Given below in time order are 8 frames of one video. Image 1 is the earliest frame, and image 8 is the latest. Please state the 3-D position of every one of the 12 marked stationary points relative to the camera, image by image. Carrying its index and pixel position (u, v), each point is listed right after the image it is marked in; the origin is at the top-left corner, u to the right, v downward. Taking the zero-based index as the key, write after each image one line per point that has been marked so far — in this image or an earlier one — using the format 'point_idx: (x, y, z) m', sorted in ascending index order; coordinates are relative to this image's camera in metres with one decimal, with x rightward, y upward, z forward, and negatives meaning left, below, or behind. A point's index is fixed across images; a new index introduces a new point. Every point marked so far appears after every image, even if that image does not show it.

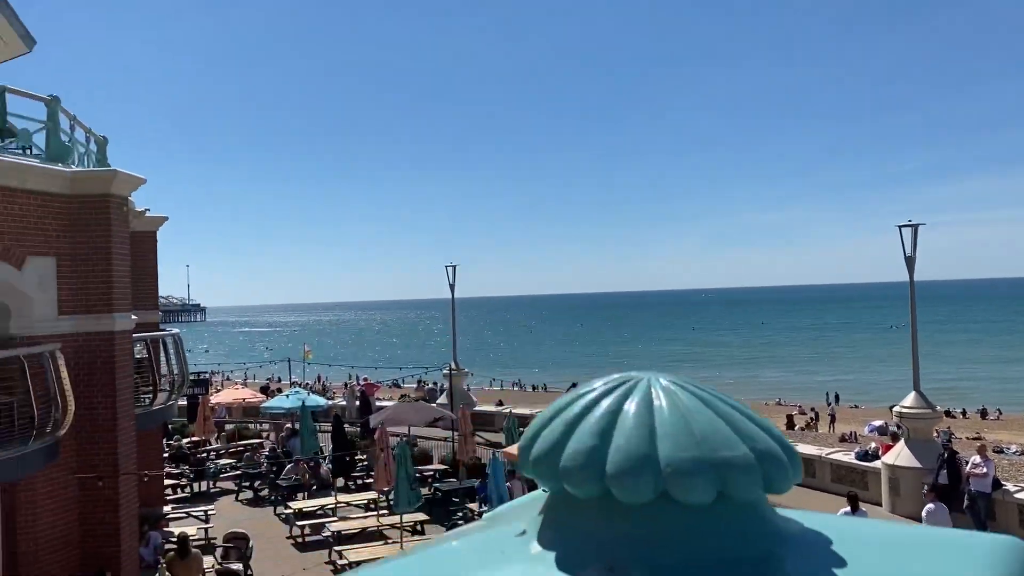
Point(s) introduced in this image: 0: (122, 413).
0: (-5.0, -1.6, +11.0) m
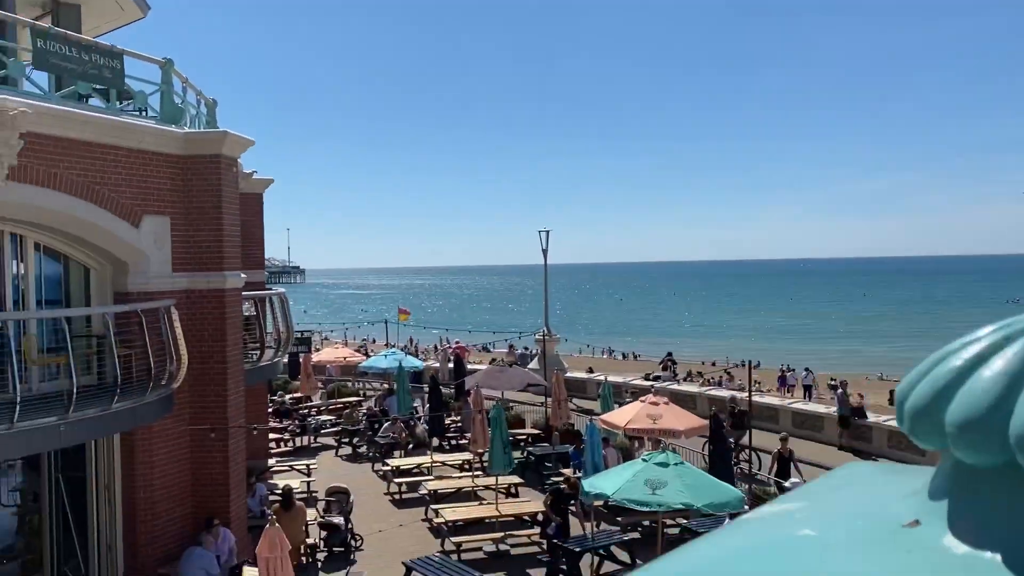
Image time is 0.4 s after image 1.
0: (-3.7, -1.1, +11.4) m
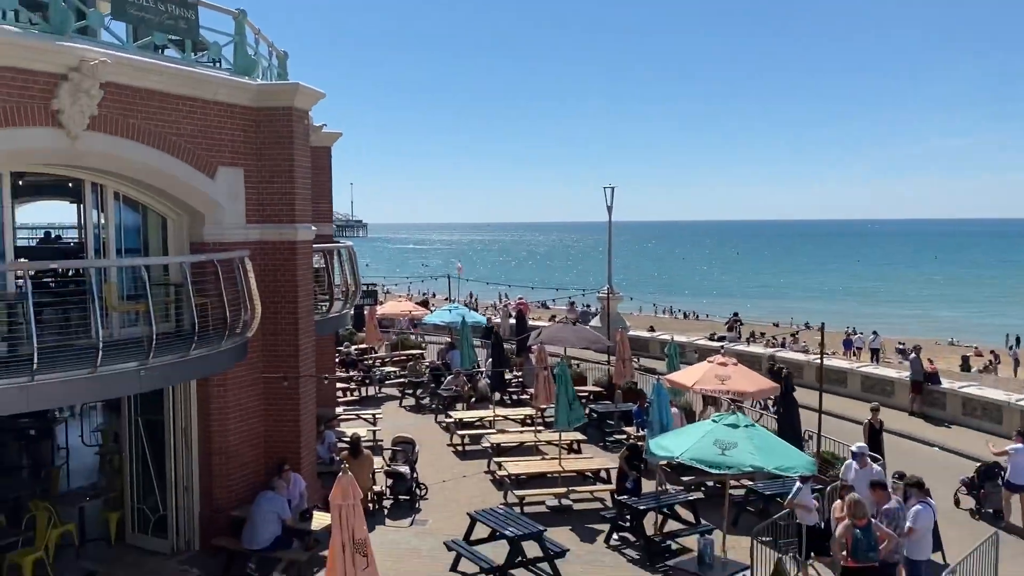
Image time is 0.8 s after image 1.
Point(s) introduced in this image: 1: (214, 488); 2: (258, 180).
0: (-2.8, -0.4, +11.5) m
1: (-3.7, -2.5, +10.8) m
2: (-3.3, +1.4, +11.4) m
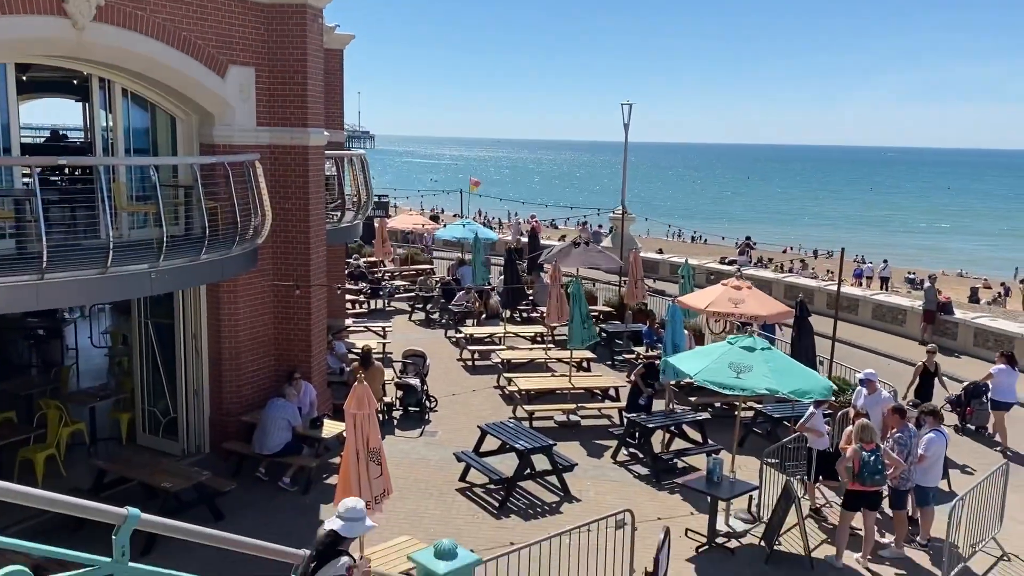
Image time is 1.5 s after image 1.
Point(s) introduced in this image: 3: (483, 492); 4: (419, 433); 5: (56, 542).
0: (-2.6, +0.8, +11.3) m
1: (-3.6, -1.3, +10.8) m
2: (-3.1, +2.6, +11.0) m
3: (-0.4, -2.5, +10.5) m
4: (-1.3, -2.1, +12.4) m
5: (-4.5, -2.5, +8.5) m
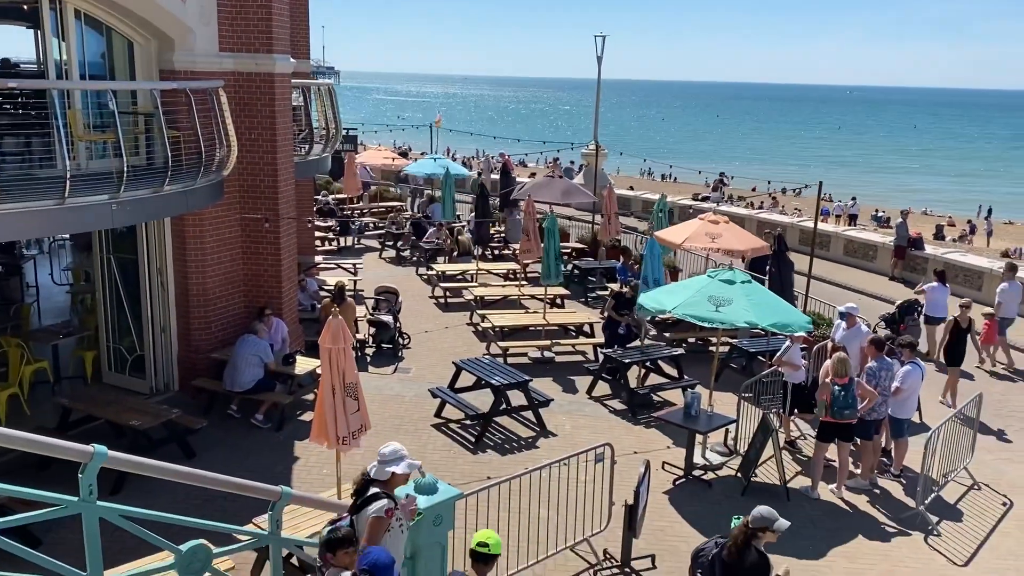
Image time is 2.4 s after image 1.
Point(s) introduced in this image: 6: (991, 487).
0: (-2.9, +1.6, +10.9) m
1: (-3.9, -0.5, +10.5) m
2: (-3.4, +3.4, +10.5) m
3: (-0.6, -1.7, +10.4) m
4: (-1.7, -1.1, +12.3) m
5: (-4.7, -1.8, +8.3) m
6: (+5.3, -2.2, +9.5) m
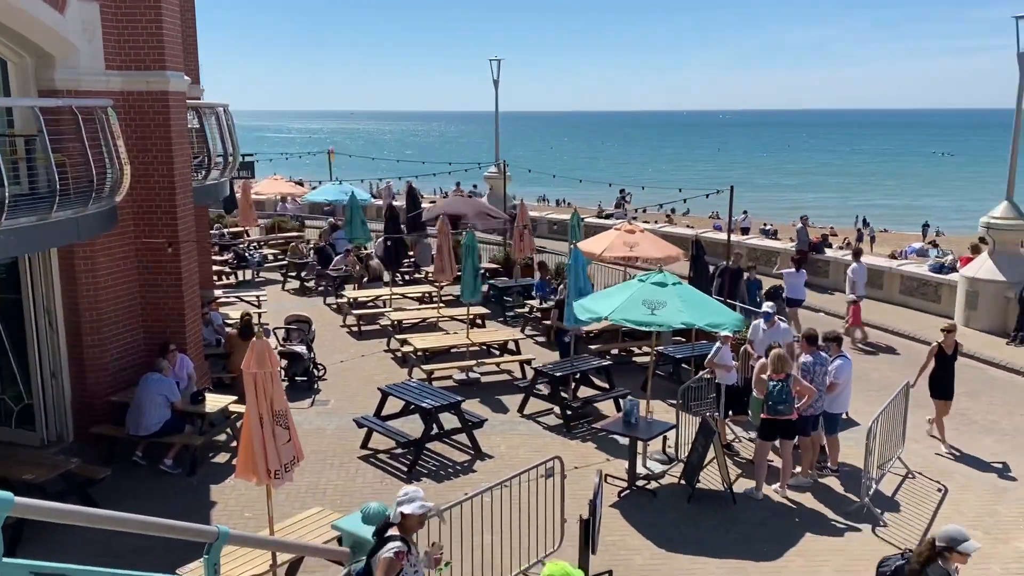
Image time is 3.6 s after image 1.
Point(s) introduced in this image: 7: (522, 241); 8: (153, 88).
0: (-3.9, +1.2, +10.2) m
1: (-4.7, -0.9, +9.6) m
2: (-4.4, +3.0, +9.7) m
3: (-1.4, -1.9, +9.8) m
4: (-2.7, -1.5, +11.6) m
5: (-5.1, -2.2, +7.2) m
6: (+4.6, -2.1, +9.6) m
7: (+0.2, +0.9, +16.8) m
8: (-4.1, +2.3, +9.9) m
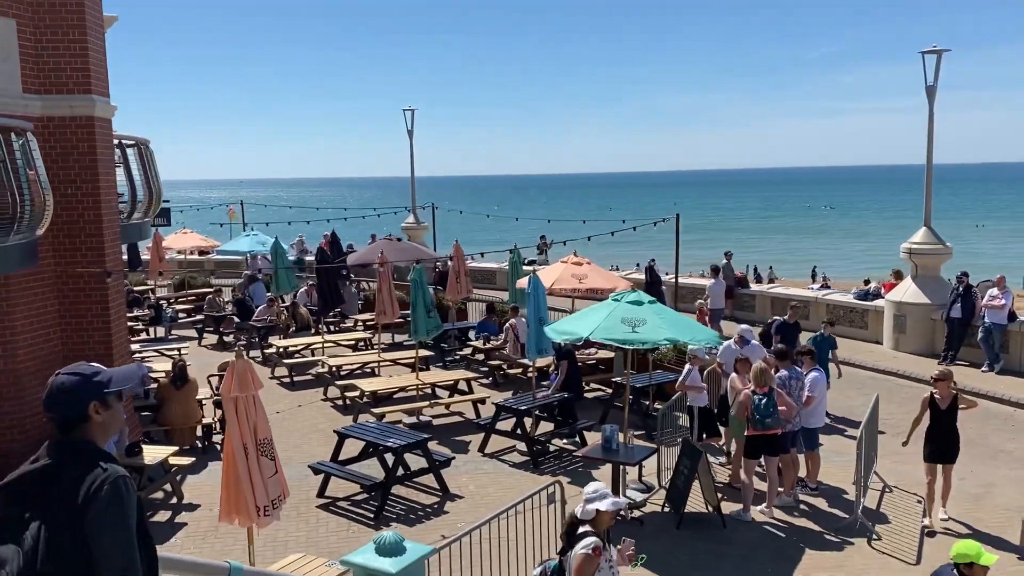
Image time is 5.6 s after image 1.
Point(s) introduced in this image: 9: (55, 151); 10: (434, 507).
0: (-4.3, +0.8, +9.3) m
1: (-5.0, -1.4, +8.5) m
2: (-4.9, +2.6, +8.9) m
3: (-1.7, -2.3, +9.0) m
4: (-3.2, -2.0, +10.6) m
5: (-5.1, -2.5, +6.0) m
6: (+4.3, -2.2, +9.6) m
7: (-1.0, +0.1, +16.3) m
8: (-4.5, +1.8, +9.1) m
9: (-4.8, +1.4, +9.1) m
10: (-0.8, -2.3, +8.9) m
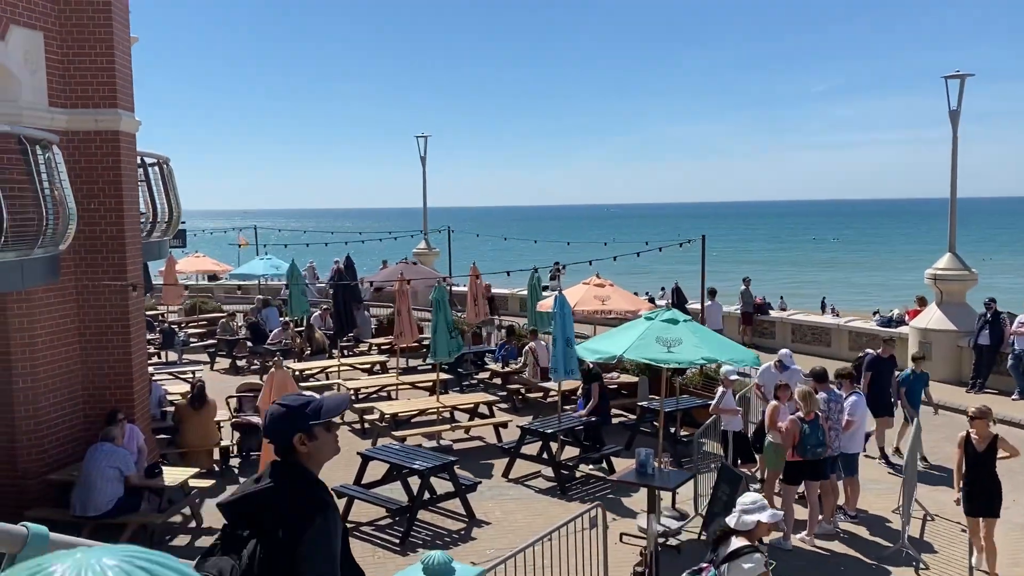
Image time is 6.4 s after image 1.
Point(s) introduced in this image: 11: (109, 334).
0: (-4.0, +0.6, +9.2) m
1: (-4.7, -1.5, +8.3) m
2: (-4.6, +2.4, +8.8) m
3: (-1.4, -2.4, +8.7) m
4: (-2.9, -2.3, +10.4) m
5: (-4.8, -2.5, +5.7) m
6: (+4.6, -2.4, +9.3) m
7: (-0.7, -0.3, +16.1) m
8: (-4.2, +1.7, +8.9) m
9: (-4.4, +1.3, +8.9) m
10: (-0.5, -2.4, +8.6) m
11: (-4.2, -0.5, +9.1) m
